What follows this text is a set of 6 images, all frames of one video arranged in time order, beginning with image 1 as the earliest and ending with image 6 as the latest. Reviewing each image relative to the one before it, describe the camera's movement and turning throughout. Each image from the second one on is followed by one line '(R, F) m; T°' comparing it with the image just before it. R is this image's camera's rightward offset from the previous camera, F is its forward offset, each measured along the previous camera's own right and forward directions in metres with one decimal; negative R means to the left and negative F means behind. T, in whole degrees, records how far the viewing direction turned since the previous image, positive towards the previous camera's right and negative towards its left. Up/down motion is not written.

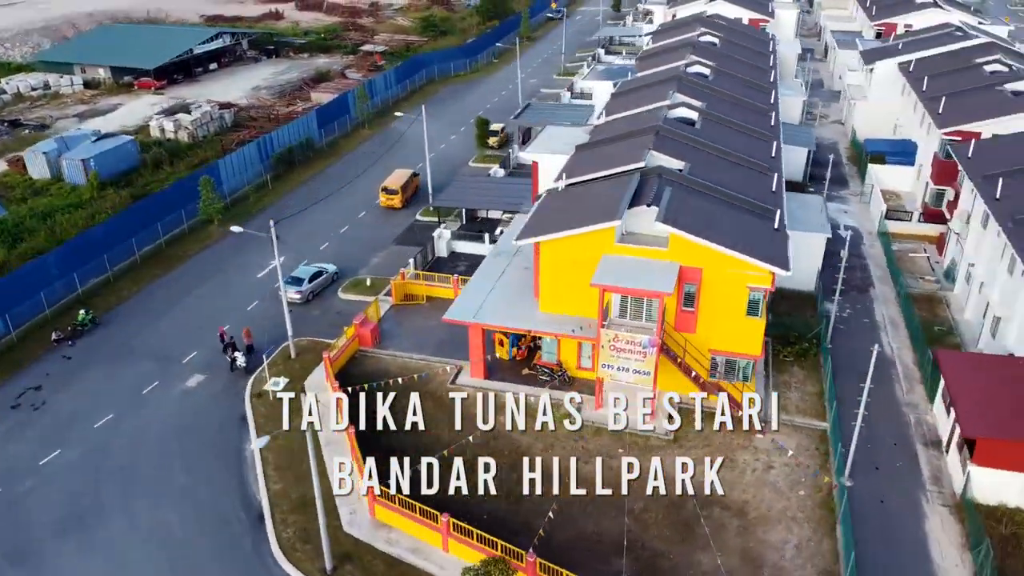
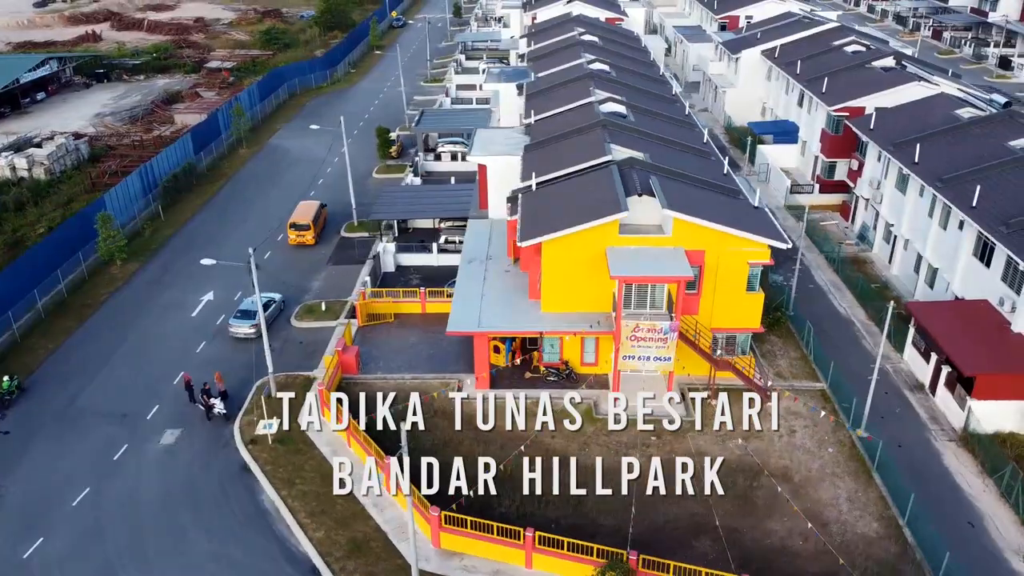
(-6.8, +1.4) m; +13°
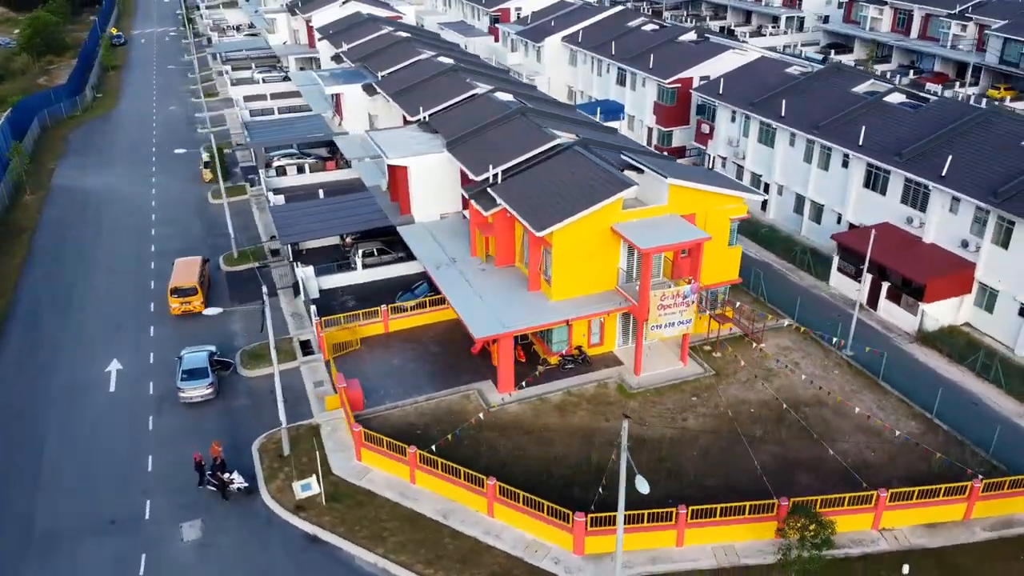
(-10.8, +3.1) m; +21°
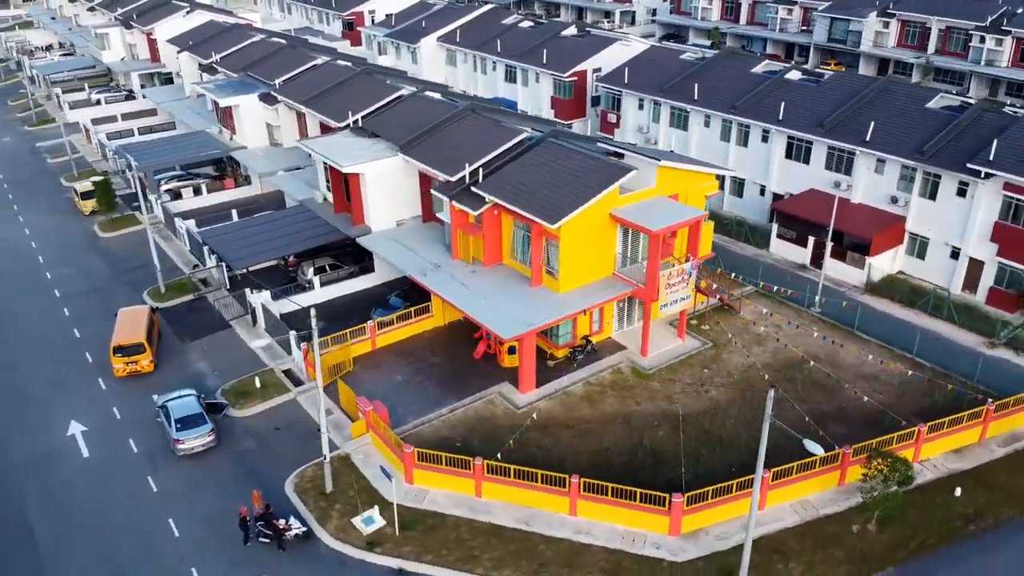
(-7.1, +1.5) m; +14°
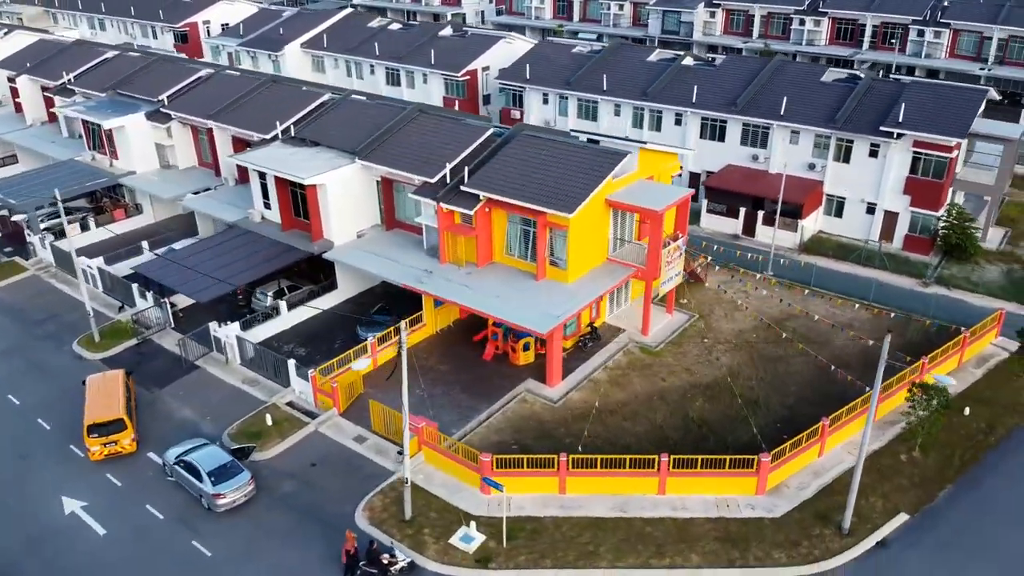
(-7.6, +1.5) m; +14°
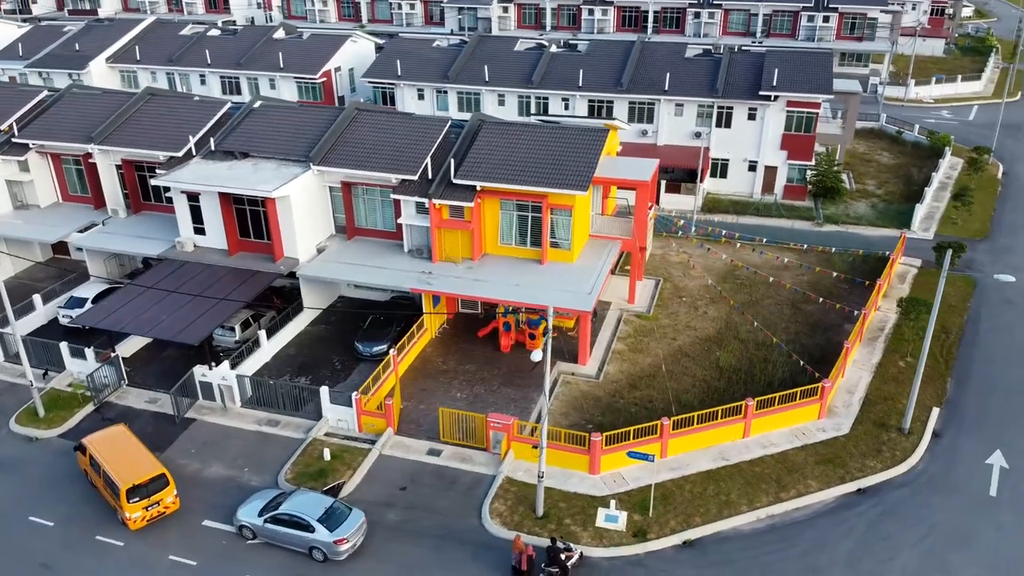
(-9.8, +2.1) m; +19°
